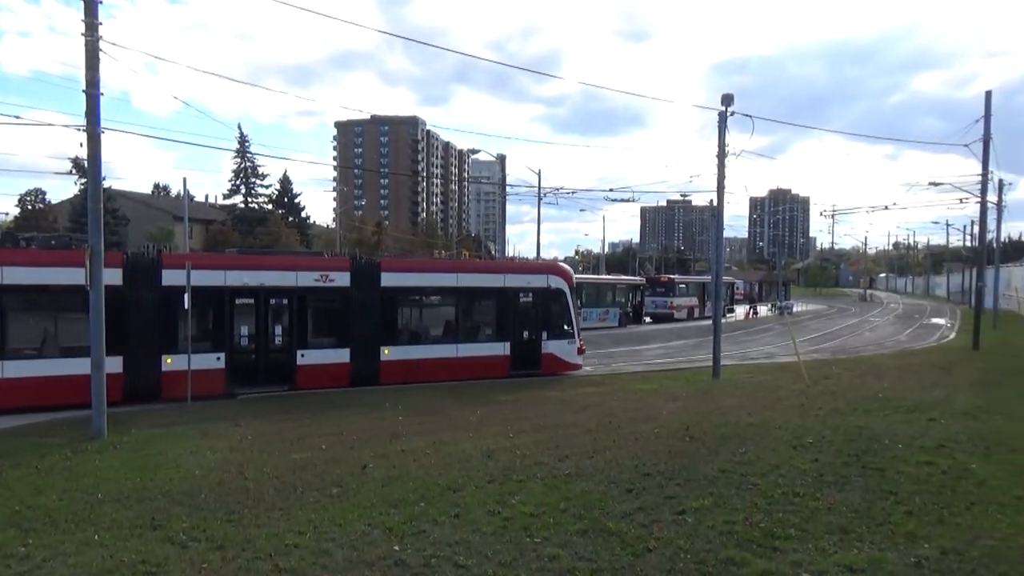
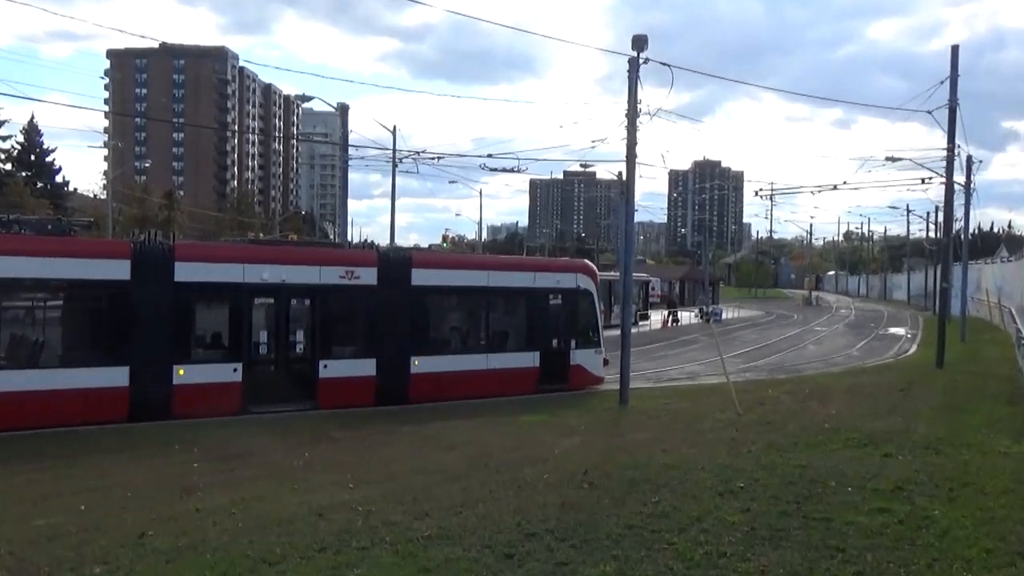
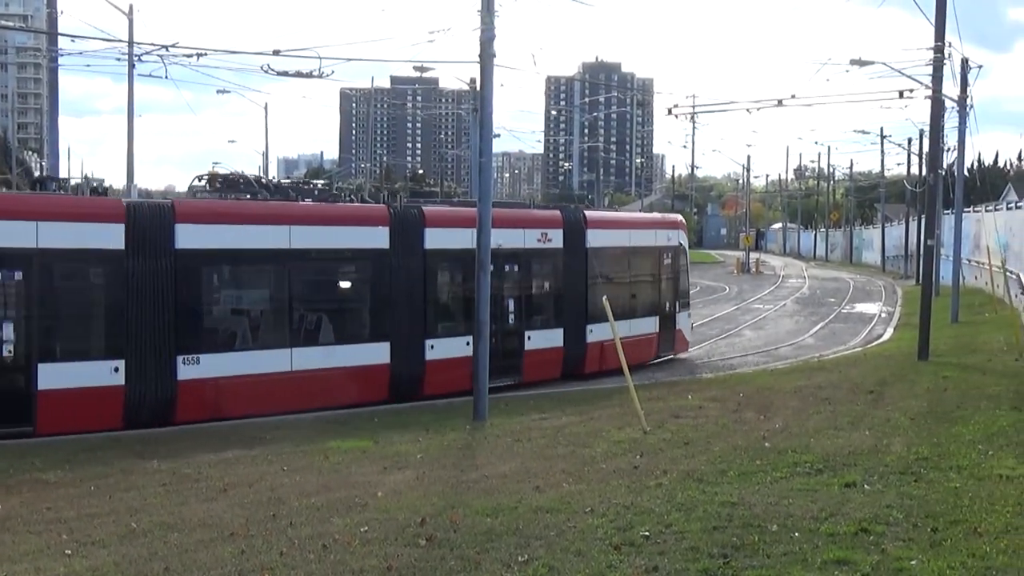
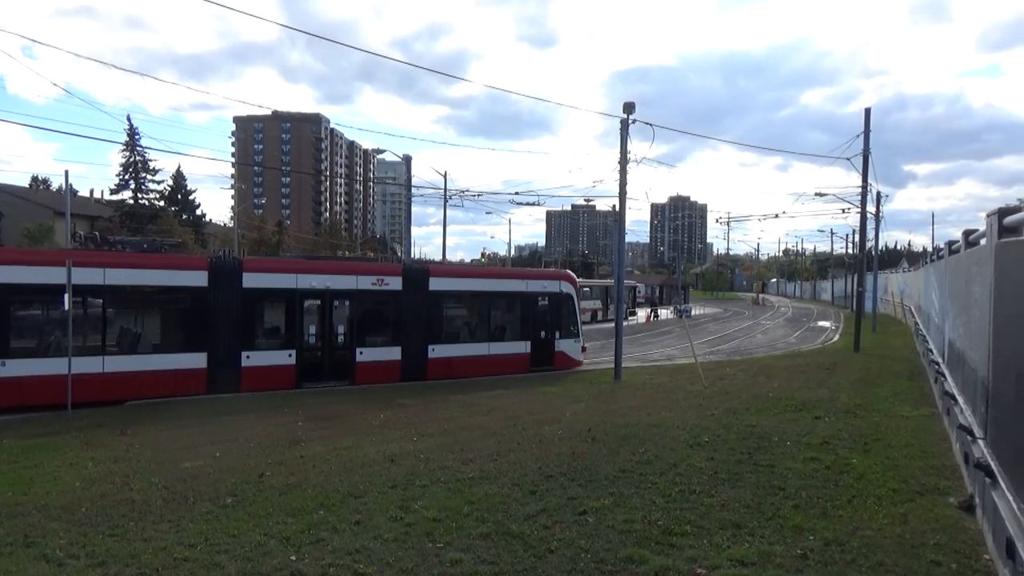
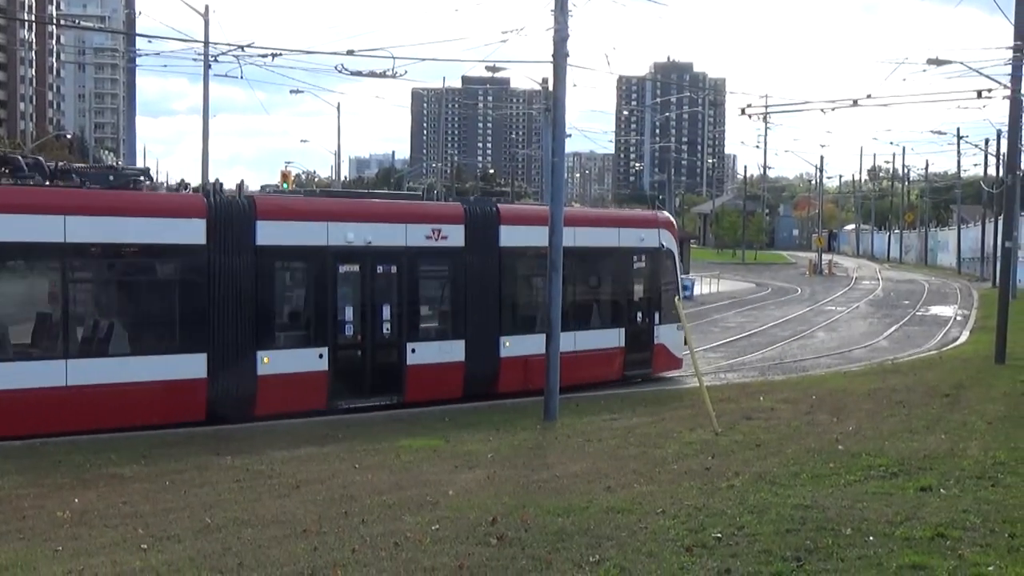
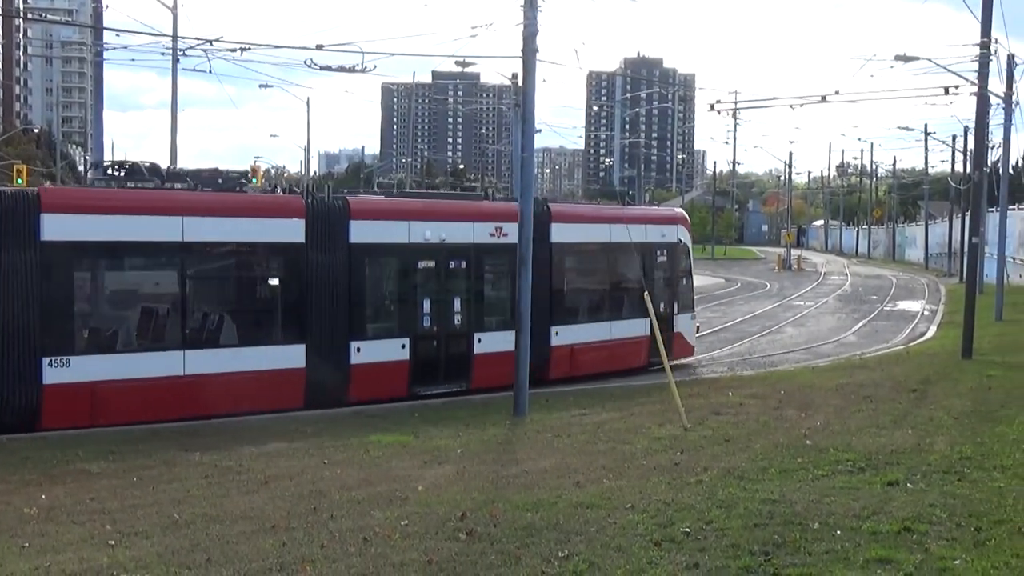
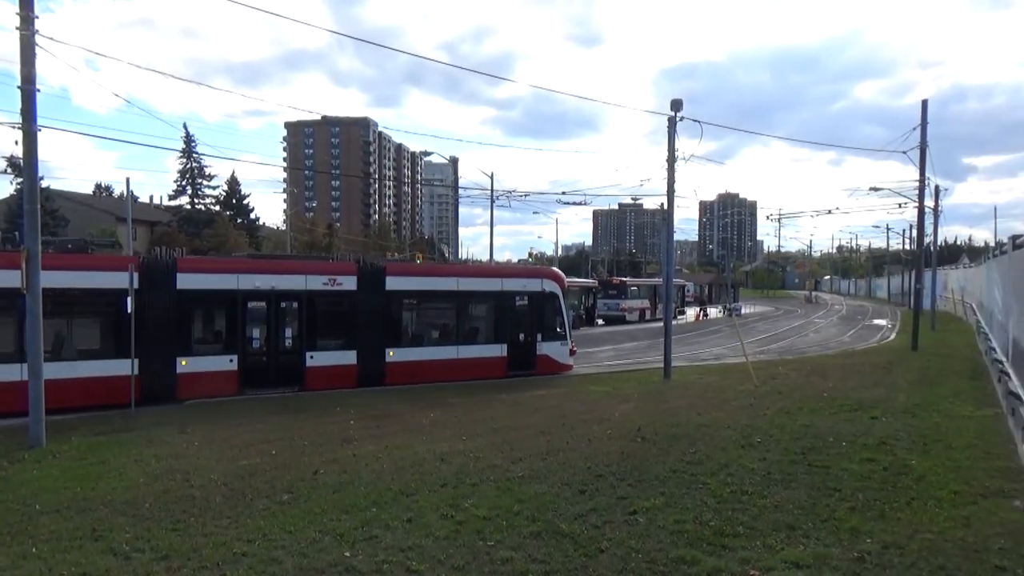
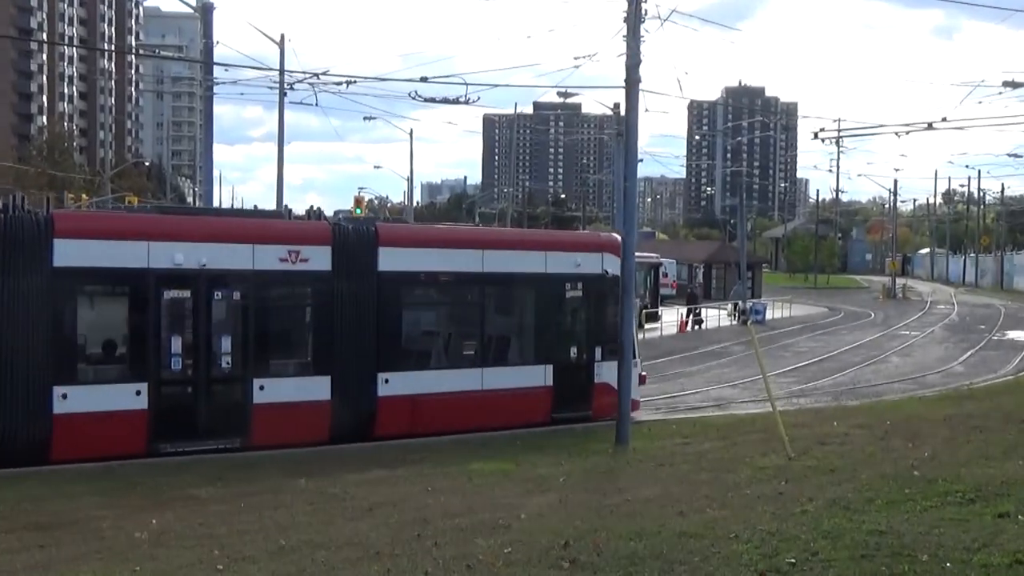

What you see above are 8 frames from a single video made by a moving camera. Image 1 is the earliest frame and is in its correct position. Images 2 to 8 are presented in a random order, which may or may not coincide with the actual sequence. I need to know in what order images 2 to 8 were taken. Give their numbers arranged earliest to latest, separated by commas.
7, 4, 2, 8, 5, 6, 3
